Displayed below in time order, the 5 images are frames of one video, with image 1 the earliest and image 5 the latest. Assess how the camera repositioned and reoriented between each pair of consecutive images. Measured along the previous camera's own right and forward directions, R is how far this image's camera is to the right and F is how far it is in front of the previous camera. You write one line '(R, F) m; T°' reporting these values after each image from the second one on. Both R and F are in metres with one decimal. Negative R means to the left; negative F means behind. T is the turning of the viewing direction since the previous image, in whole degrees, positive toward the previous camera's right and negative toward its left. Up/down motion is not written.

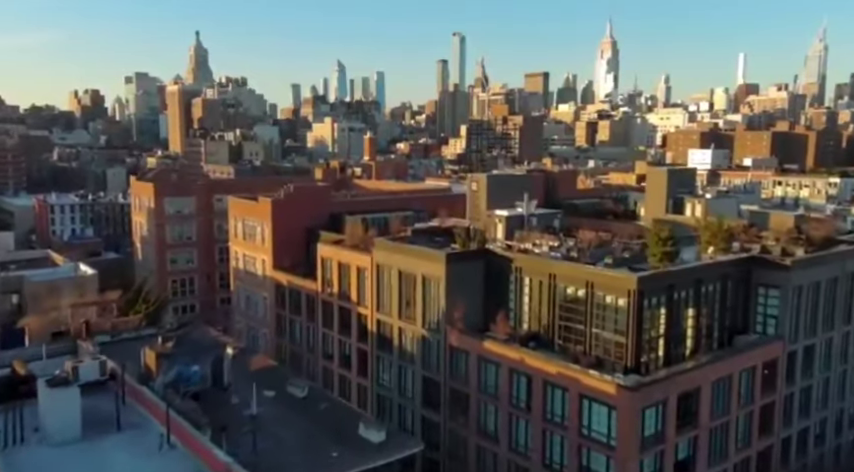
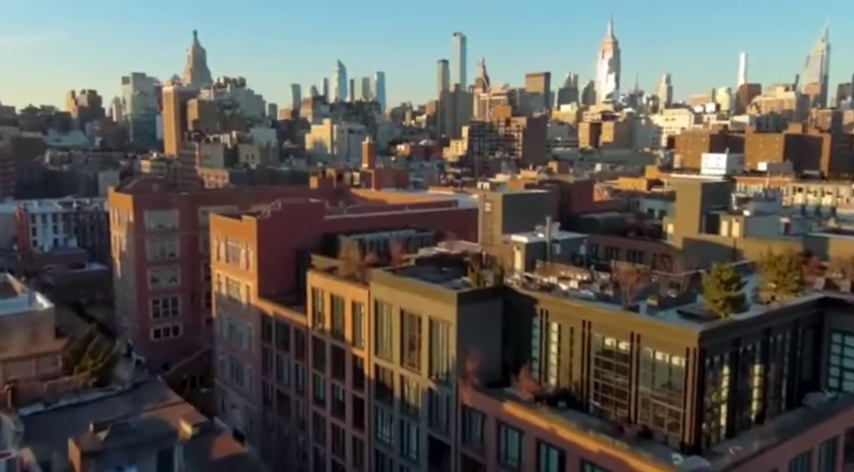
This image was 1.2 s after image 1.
(-0.3, +5.5) m; 0°
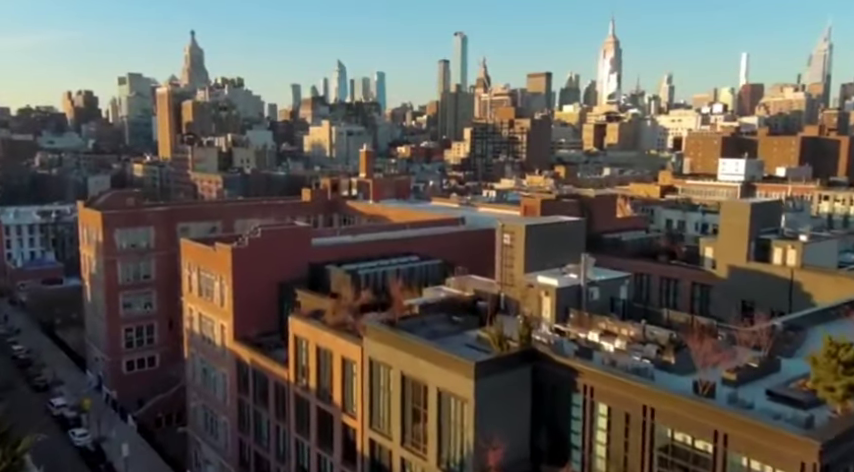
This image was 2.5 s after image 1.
(-0.2, +6.4) m; 0°
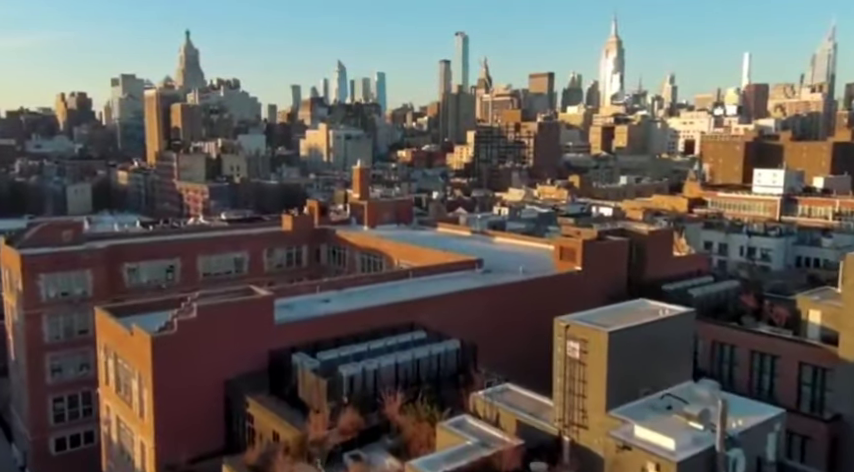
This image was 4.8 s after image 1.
(-0.4, +11.6) m; 0°
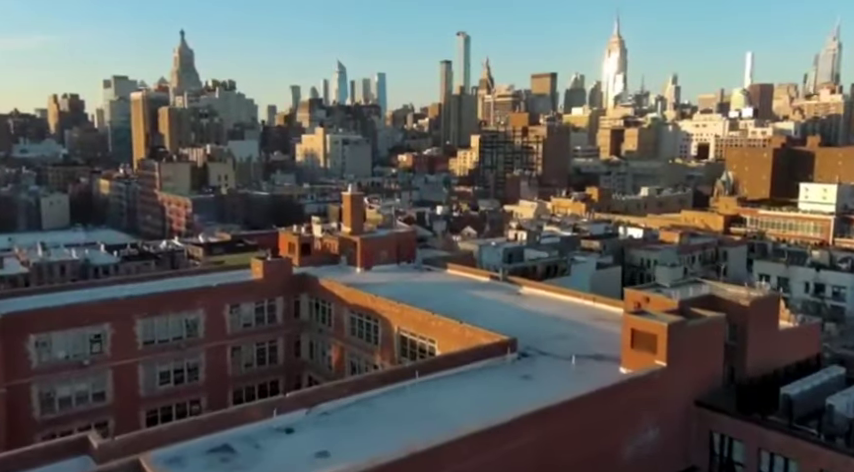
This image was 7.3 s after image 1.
(-0.5, +12.2) m; 0°
